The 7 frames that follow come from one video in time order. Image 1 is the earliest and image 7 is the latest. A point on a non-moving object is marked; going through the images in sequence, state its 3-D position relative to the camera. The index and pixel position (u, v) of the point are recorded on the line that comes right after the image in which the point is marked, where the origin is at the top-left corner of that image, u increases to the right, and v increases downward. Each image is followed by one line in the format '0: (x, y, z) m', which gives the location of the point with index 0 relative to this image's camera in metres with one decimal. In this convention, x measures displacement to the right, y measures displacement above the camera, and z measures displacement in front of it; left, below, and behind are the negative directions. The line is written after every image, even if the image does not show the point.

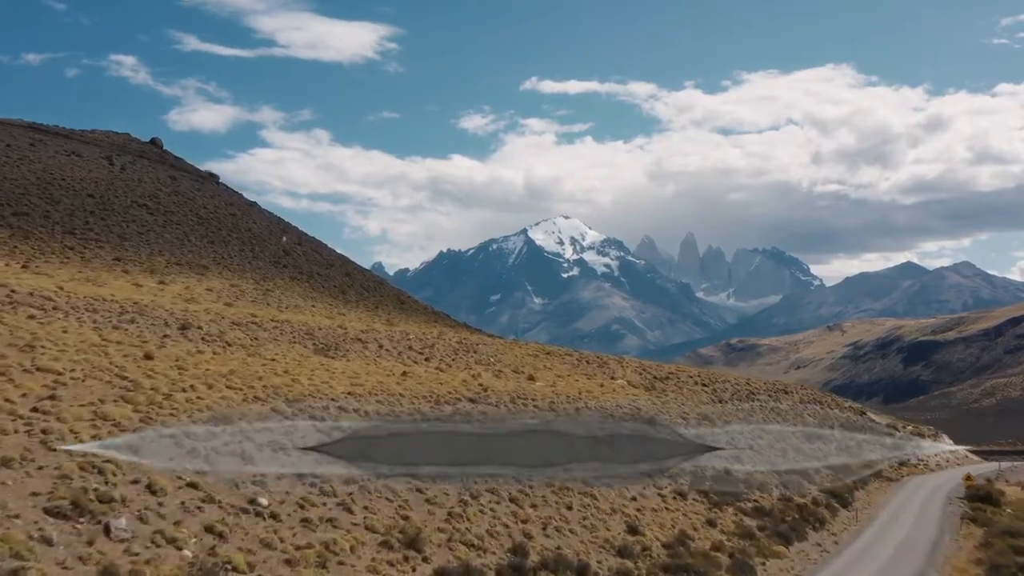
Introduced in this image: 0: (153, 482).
0: (-8.5, -4.6, +17.9) m
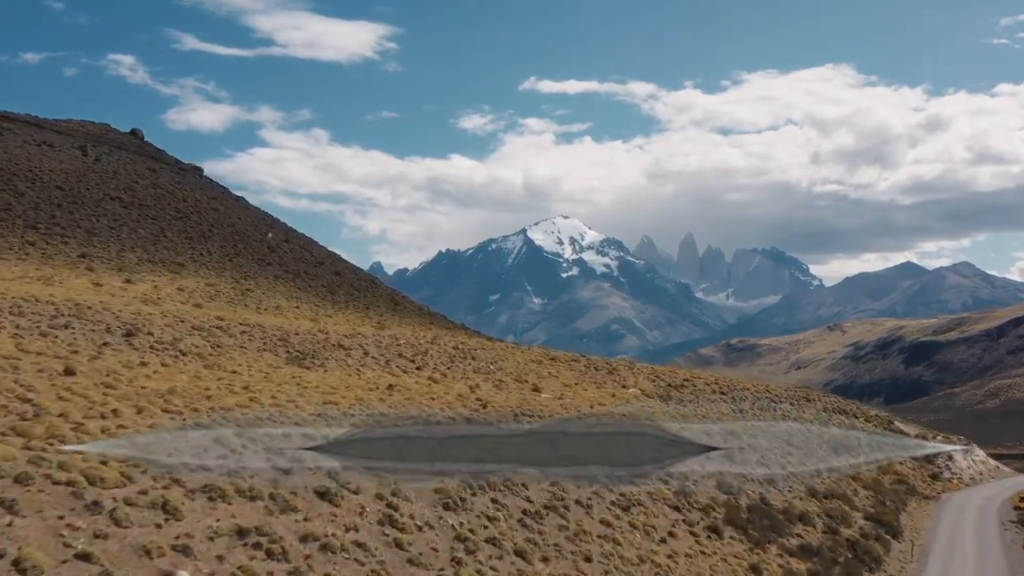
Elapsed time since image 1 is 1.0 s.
0: (-8.4, -4.6, +12.9) m
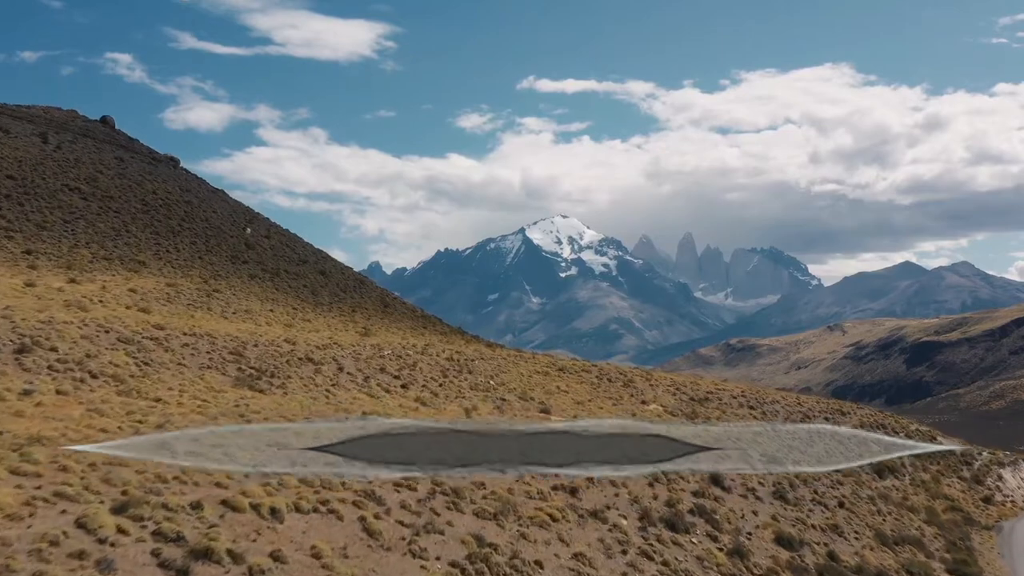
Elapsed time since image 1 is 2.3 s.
0: (-8.1, -4.7, +6.4) m
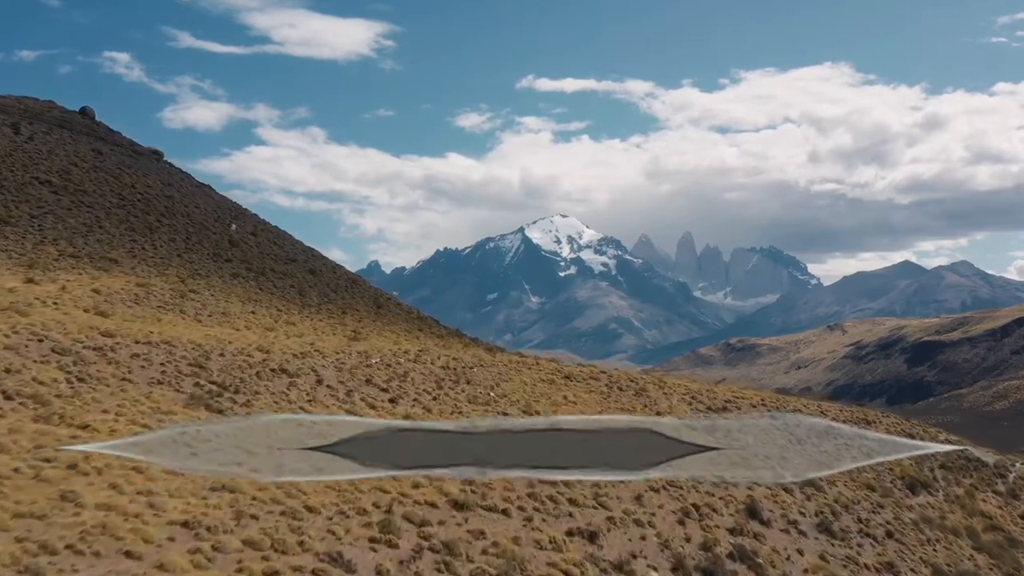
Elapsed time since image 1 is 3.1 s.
0: (-7.9, -4.7, +2.5) m
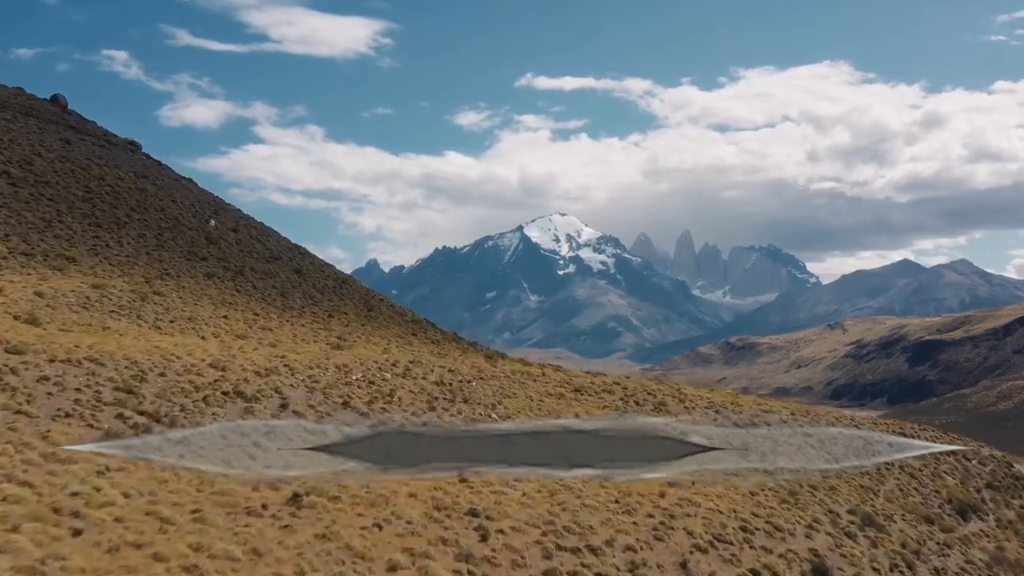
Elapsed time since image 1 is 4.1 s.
0: (-7.7, -4.9, -2.4) m
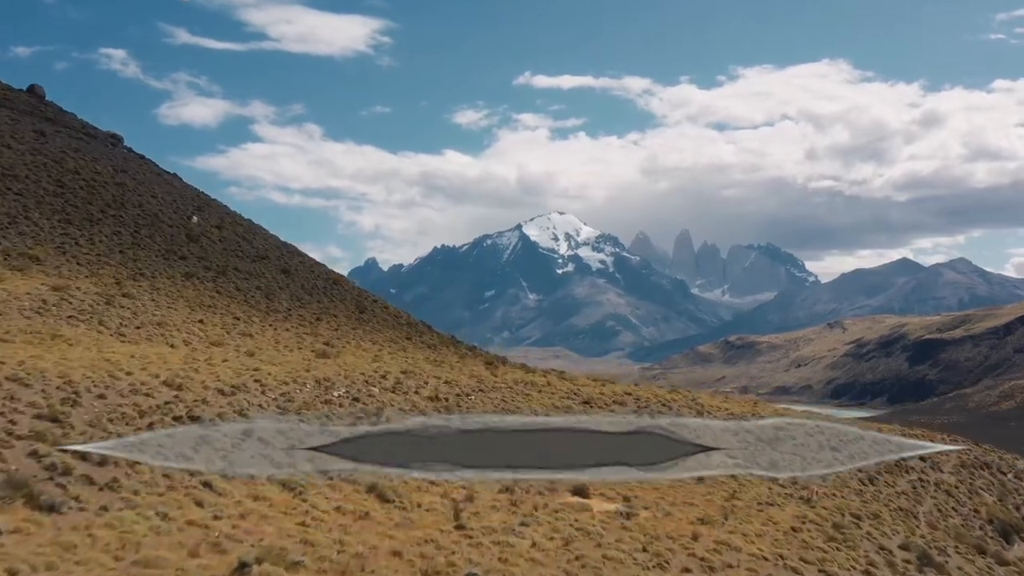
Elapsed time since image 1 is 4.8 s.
0: (-7.5, -5.0, -5.9) m
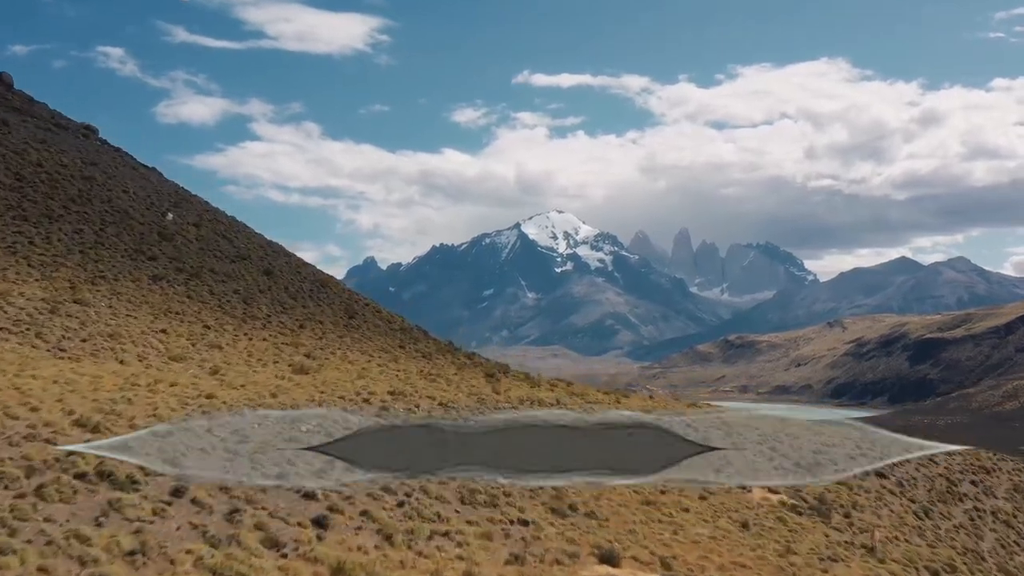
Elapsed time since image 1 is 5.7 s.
0: (-7.2, -5.4, -10.4) m
